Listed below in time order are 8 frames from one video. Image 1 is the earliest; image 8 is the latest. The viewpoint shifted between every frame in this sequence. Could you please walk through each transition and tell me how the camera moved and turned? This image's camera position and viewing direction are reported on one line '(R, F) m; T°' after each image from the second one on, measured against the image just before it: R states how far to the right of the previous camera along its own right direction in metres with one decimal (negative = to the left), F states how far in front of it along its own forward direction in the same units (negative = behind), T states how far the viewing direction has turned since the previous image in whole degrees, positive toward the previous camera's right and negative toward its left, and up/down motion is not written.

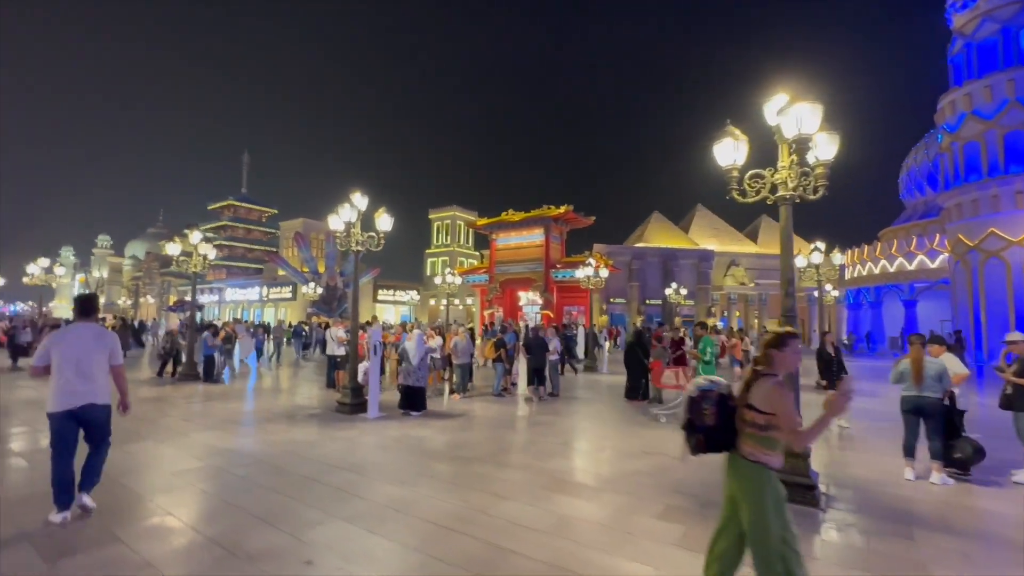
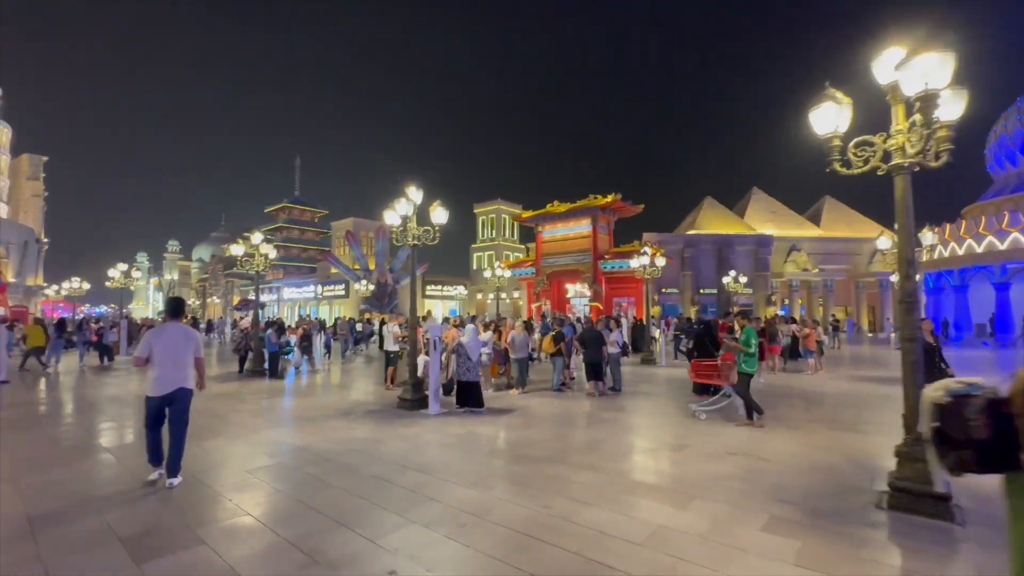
(-0.3, +0.3) m; -5°
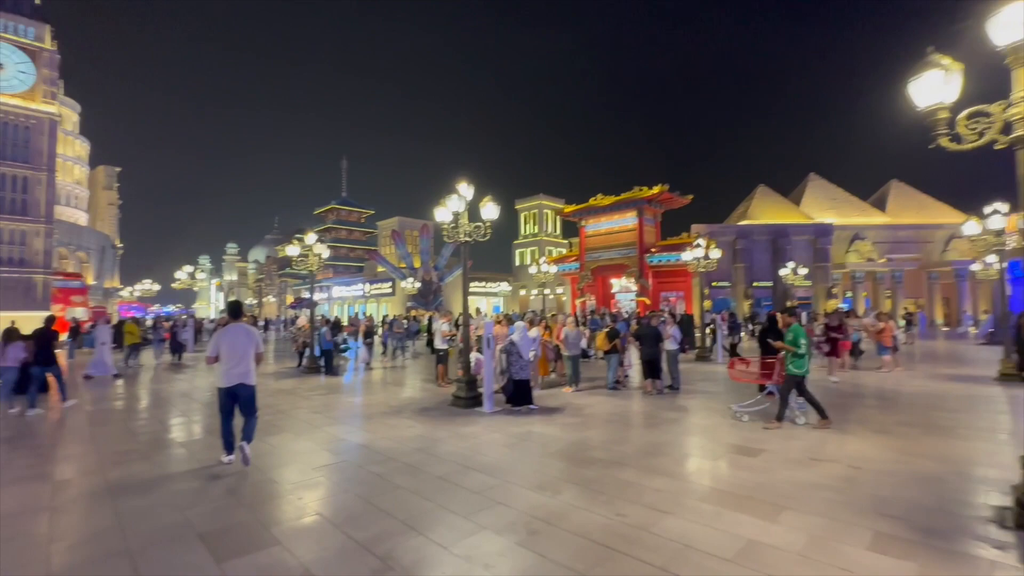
(-0.3, +0.2) m; -5°
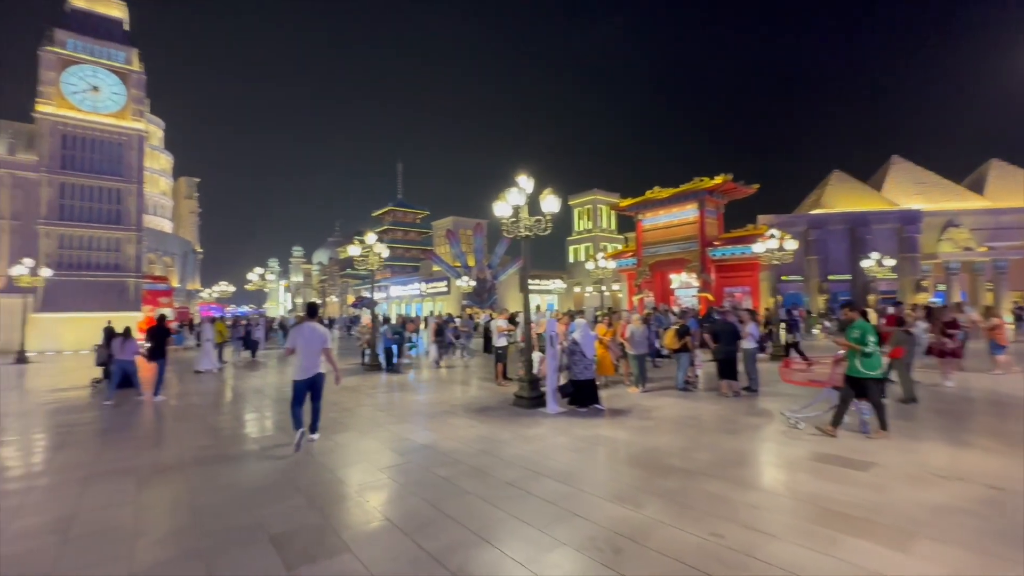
(-0.2, +0.3) m; -6°
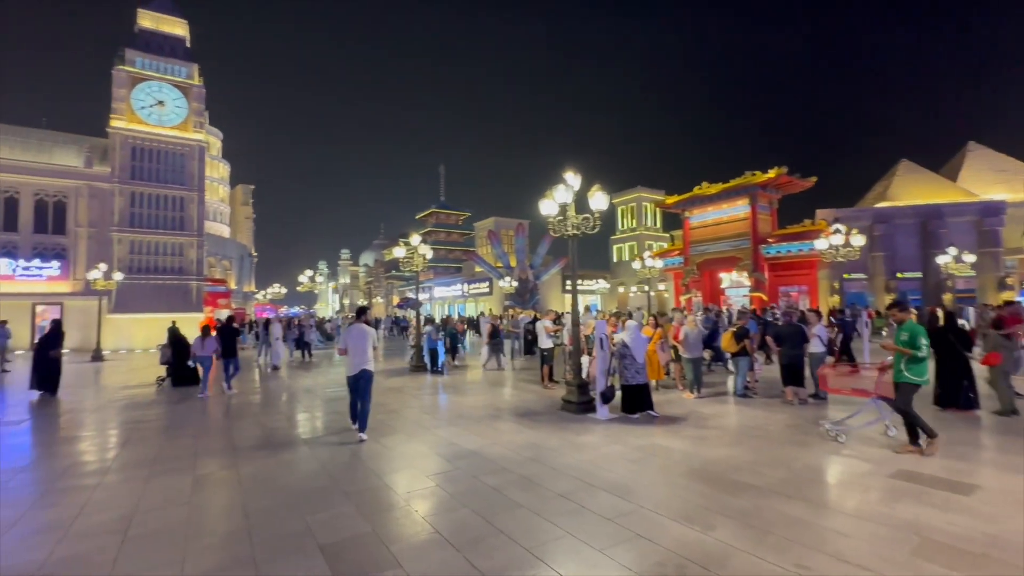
(-0.1, +0.3) m; -5°
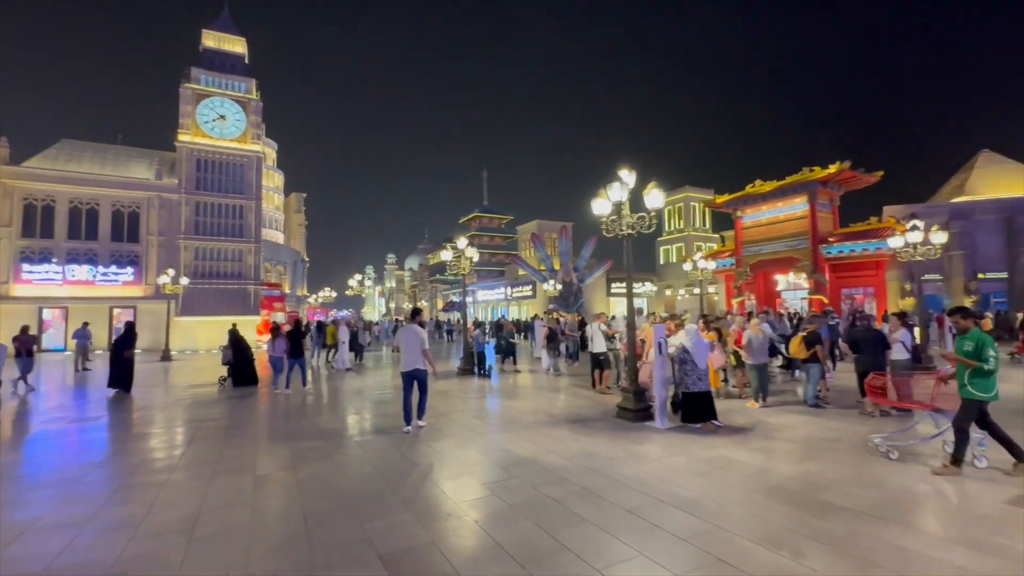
(-0.2, +0.2) m; -5°
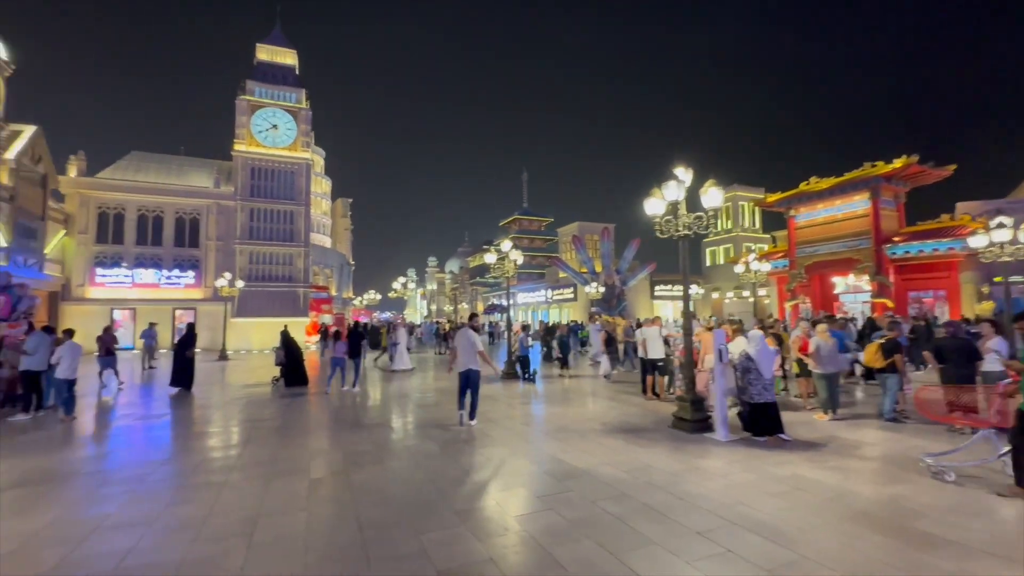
(-0.2, +0.2) m; -5°
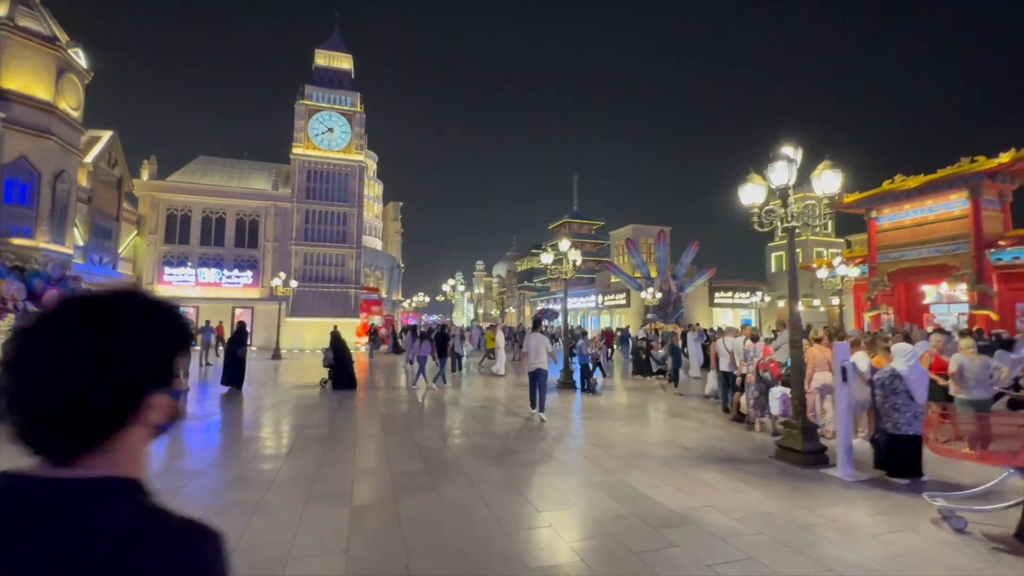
(-0.4, +1.0) m; -6°
